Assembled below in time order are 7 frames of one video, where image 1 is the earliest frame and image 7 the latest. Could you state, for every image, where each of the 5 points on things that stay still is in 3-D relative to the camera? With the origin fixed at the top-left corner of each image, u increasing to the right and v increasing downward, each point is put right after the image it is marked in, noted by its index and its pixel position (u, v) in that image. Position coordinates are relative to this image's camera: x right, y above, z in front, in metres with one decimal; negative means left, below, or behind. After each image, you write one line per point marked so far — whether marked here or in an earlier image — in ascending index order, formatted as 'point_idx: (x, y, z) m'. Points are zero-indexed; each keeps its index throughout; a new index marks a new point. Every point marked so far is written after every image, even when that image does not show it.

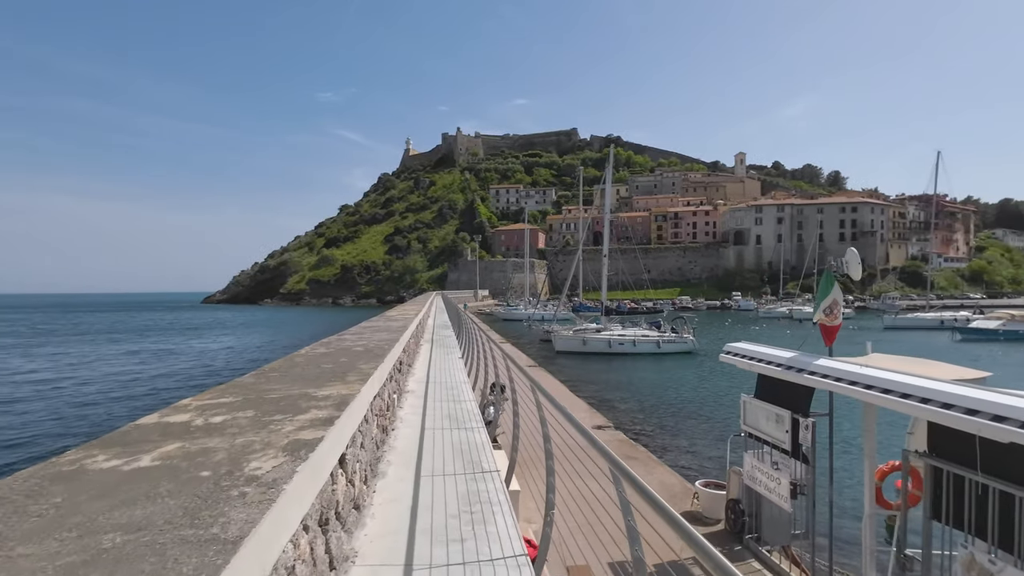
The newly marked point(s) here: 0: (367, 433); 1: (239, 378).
0: (-0.8, -0.8, +3.1) m
1: (-1.5, -0.5, +3.0) m
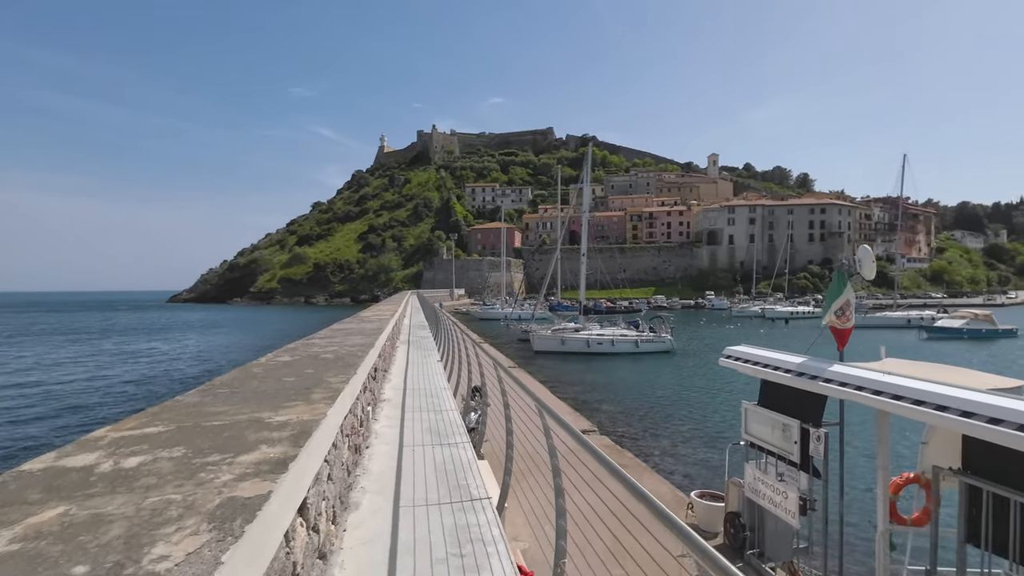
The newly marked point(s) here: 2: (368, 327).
0: (-0.9, -0.8, +2.6) m
1: (-1.5, -0.5, +2.5) m
2: (-2.1, -0.5, +7.5) m
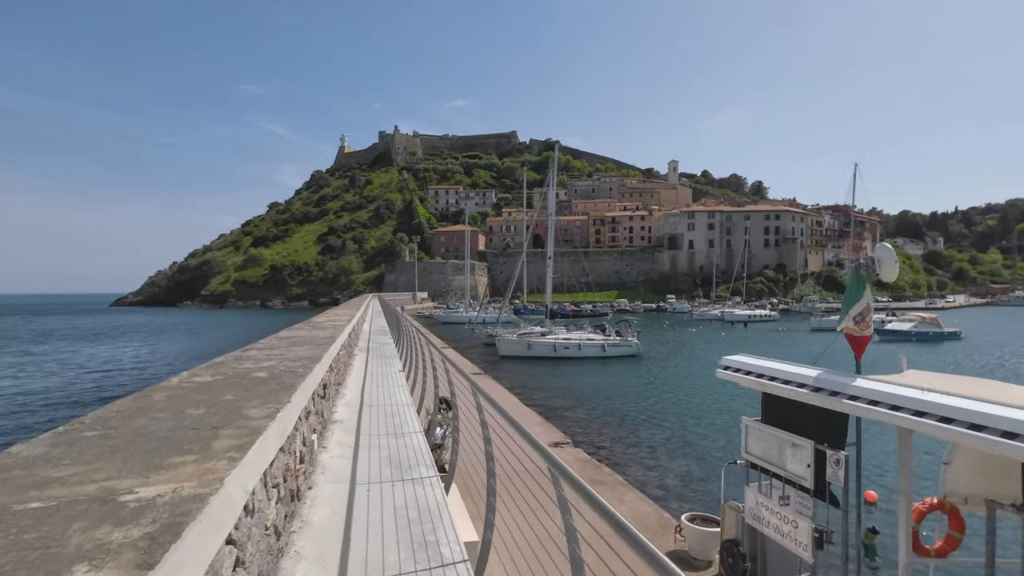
0: (-0.9, -0.8, +1.9) m
1: (-1.6, -0.5, +1.7) m
2: (-2.4, -0.6, +6.6) m
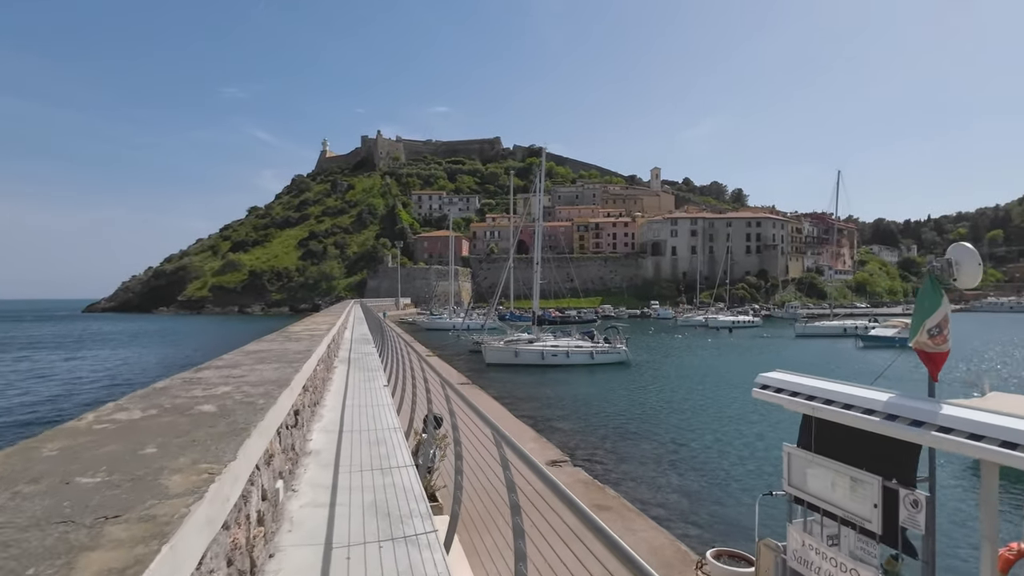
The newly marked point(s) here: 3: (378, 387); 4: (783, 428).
0: (-0.8, -0.9, +1.2) m
1: (-1.4, -0.5, +1.0) m
2: (-2.5, -0.6, +5.9) m
3: (-1.9, -1.4, +7.4) m
4: (+9.6, -5.0, +18.8) m
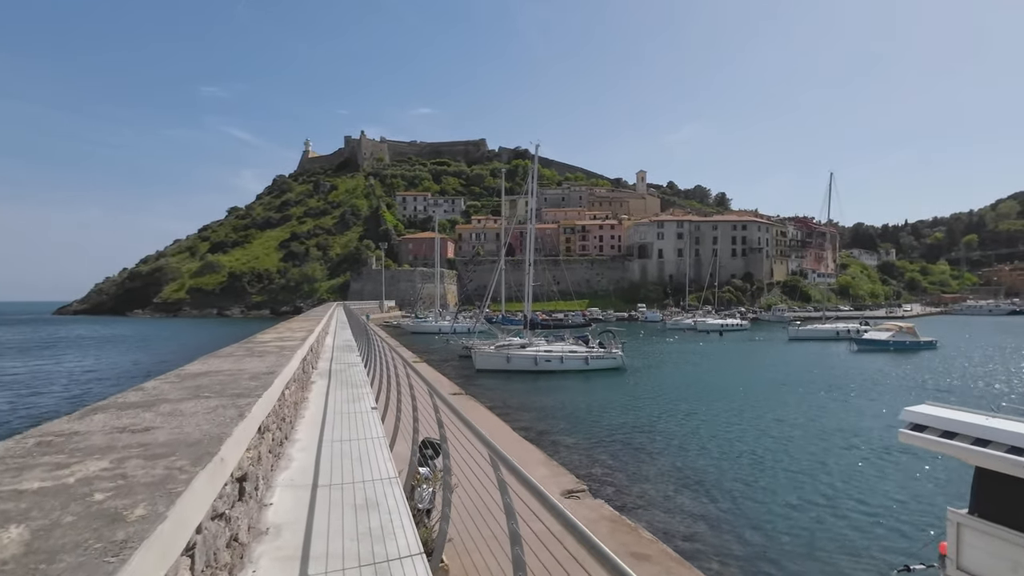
0: (-0.4, -0.8, -0.1) m
1: (-1.1, -0.5, -0.3) m
2: (-2.2, -0.6, +4.5) m
3: (-1.7, -1.4, +6.1) m
4: (+9.4, -5.1, +17.8) m
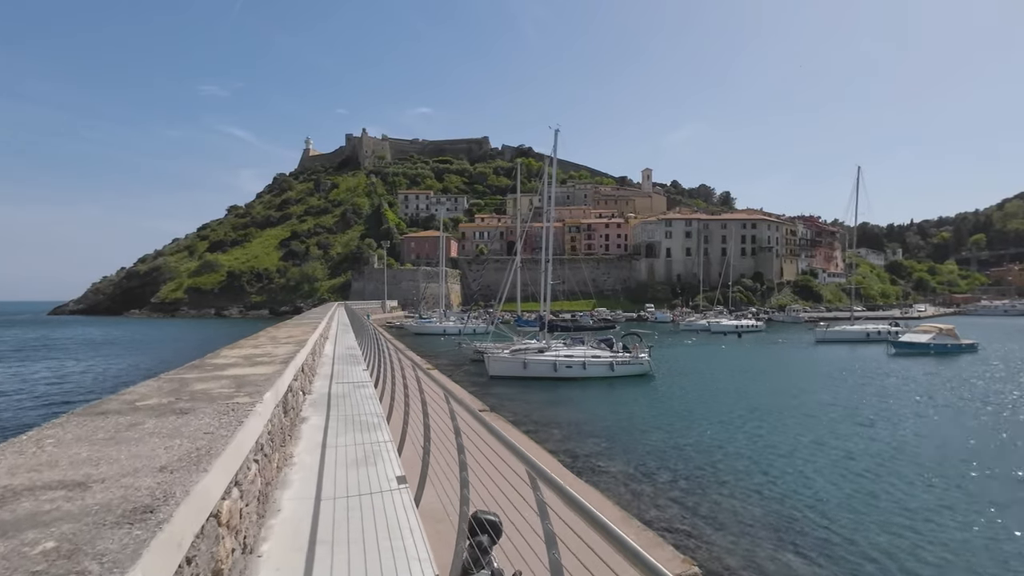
0: (+0.4, -0.8, -2.5) m
1: (-0.2, -0.4, -2.8) m
2: (-1.4, -0.6, +2.1) m
3: (-0.9, -1.3, +3.7) m
4: (+10.3, -5.0, +15.3) m
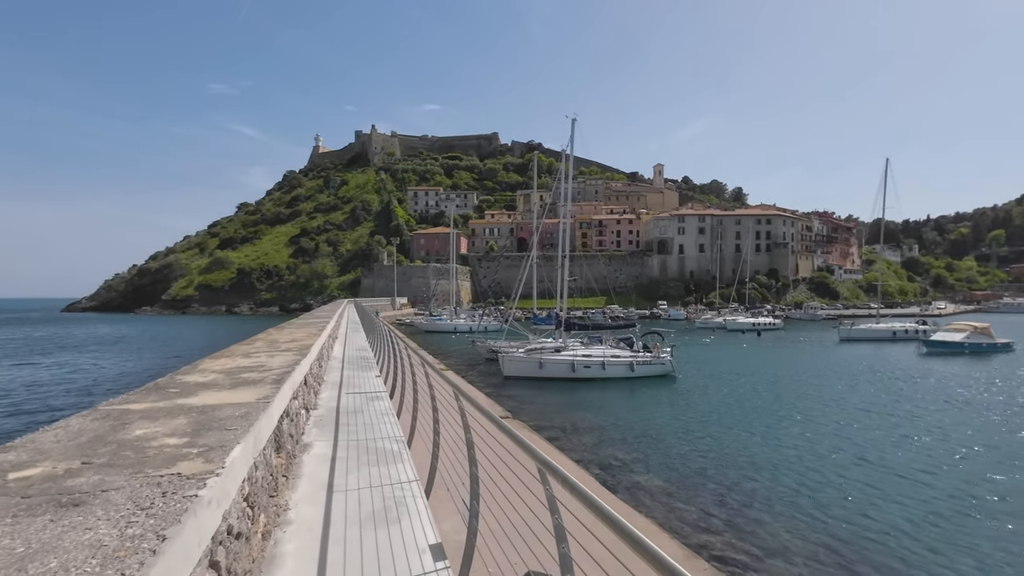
0: (+0.7, -0.8, -3.6) m
1: (0.0, -0.4, -3.8) m
2: (-1.0, -0.5, +1.1) m
3: (-0.5, -1.3, +2.7) m
4: (+10.9, -4.9, +14.1) m
